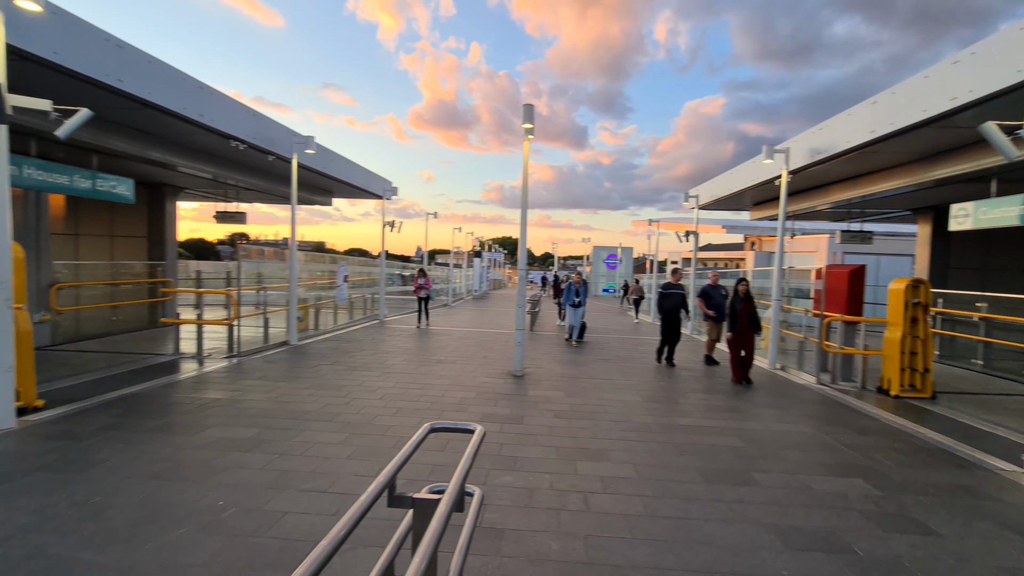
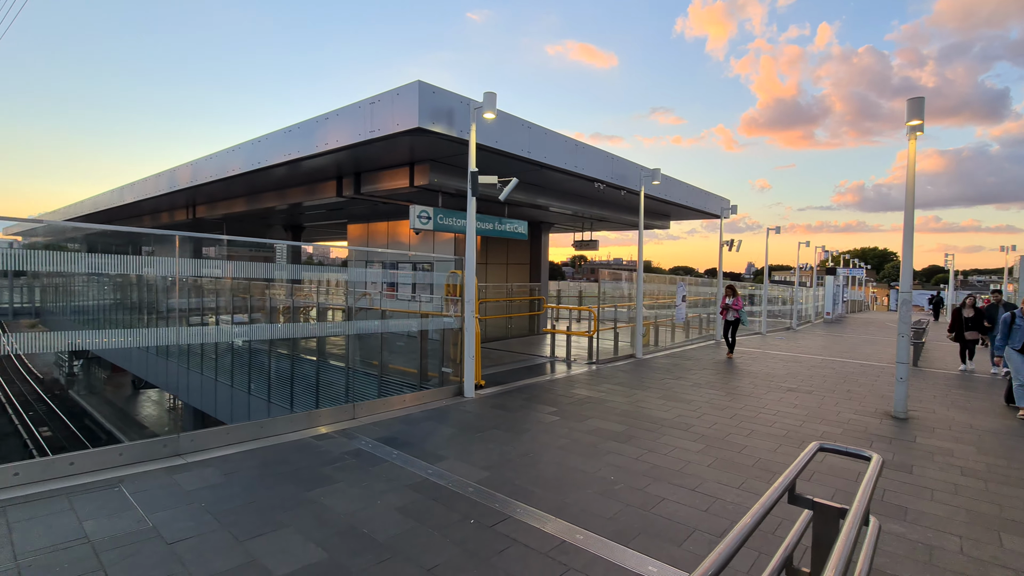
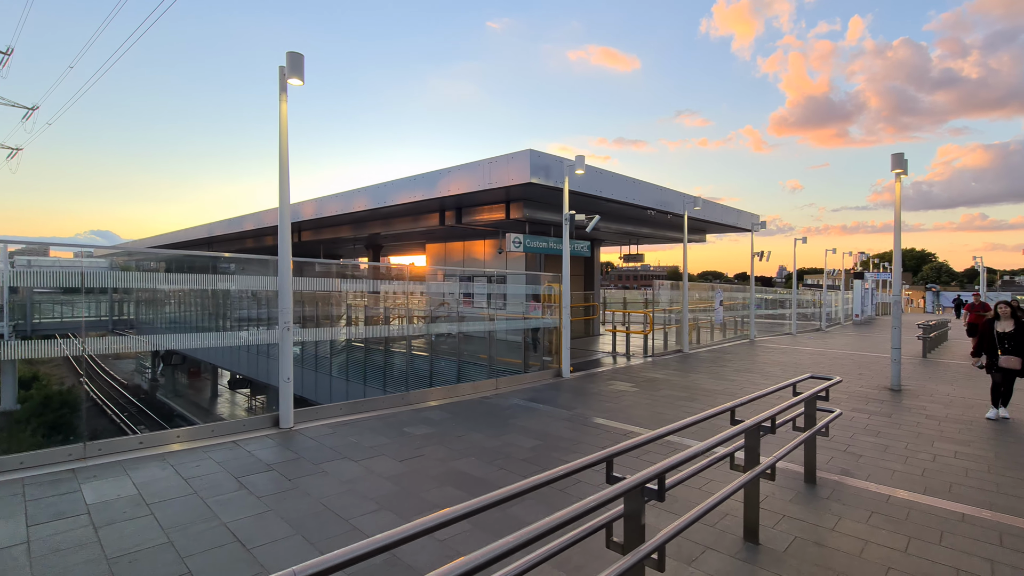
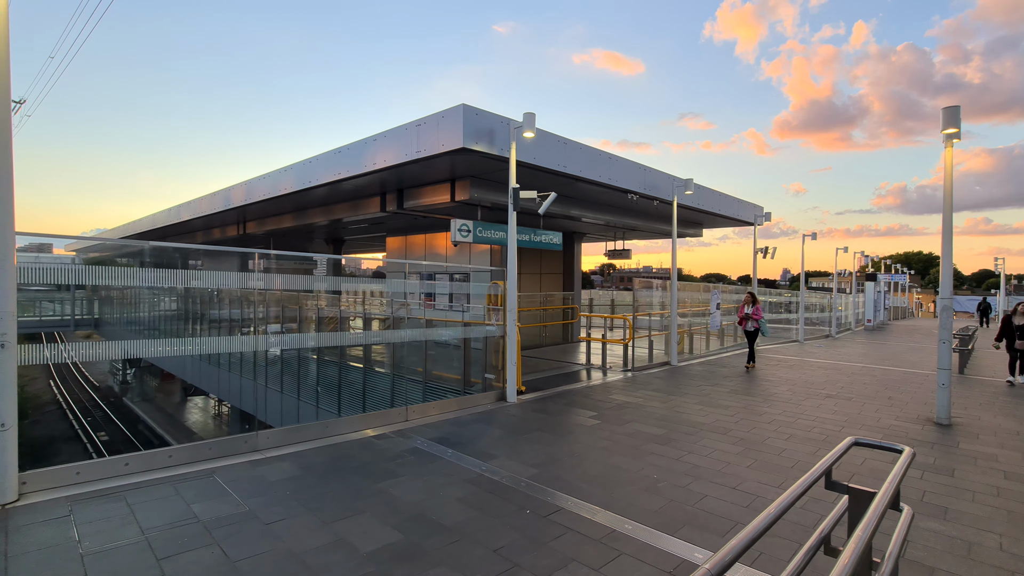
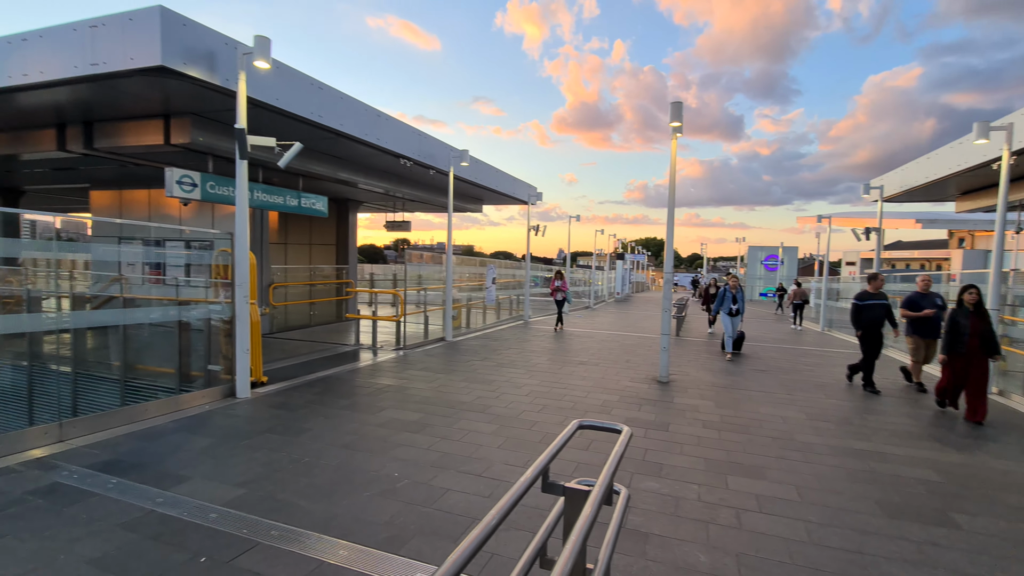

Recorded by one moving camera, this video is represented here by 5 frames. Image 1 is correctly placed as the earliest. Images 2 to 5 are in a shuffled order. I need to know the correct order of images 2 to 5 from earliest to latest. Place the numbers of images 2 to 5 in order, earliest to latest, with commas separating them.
5, 2, 4, 3
